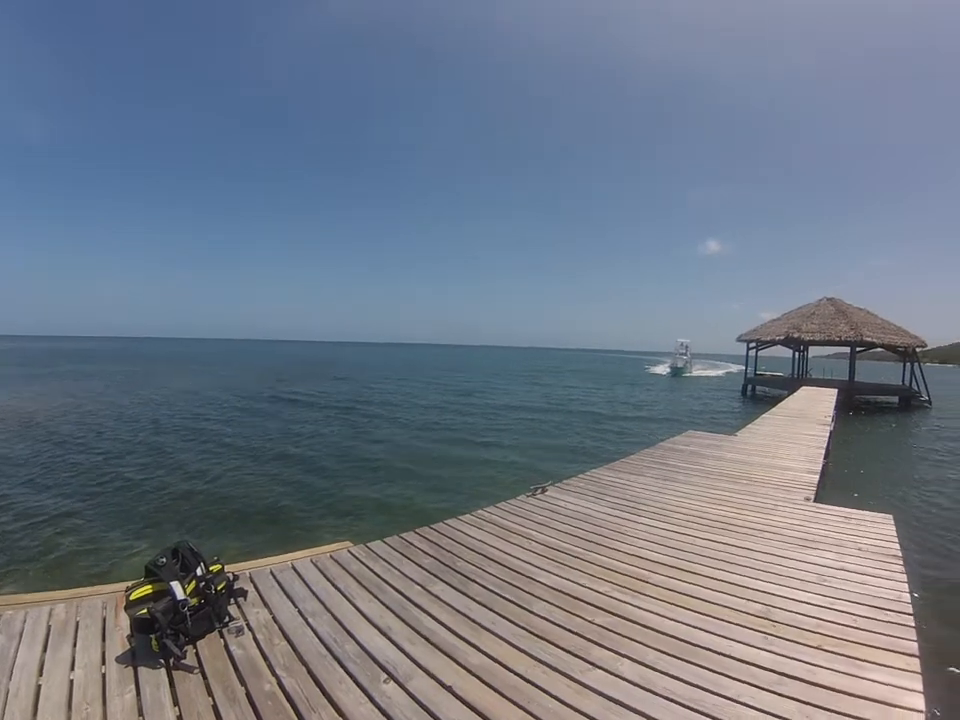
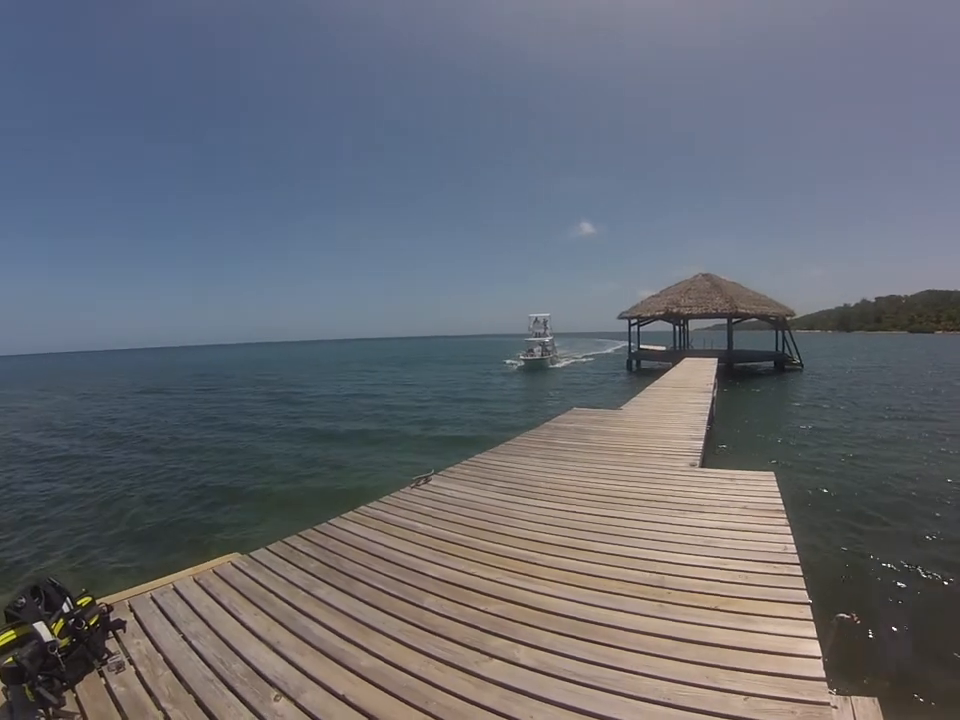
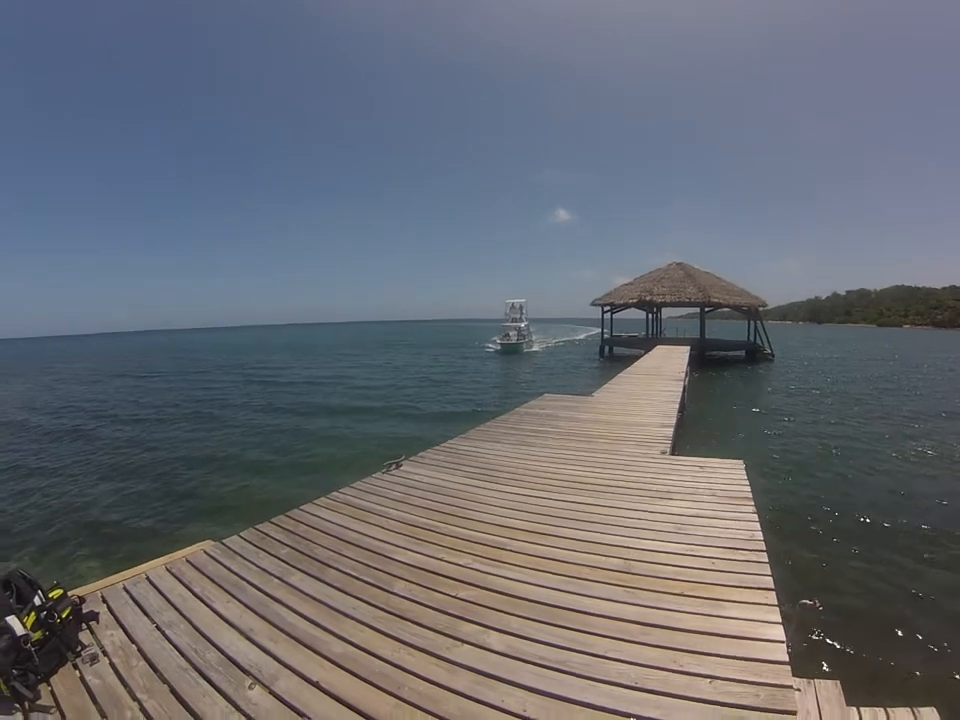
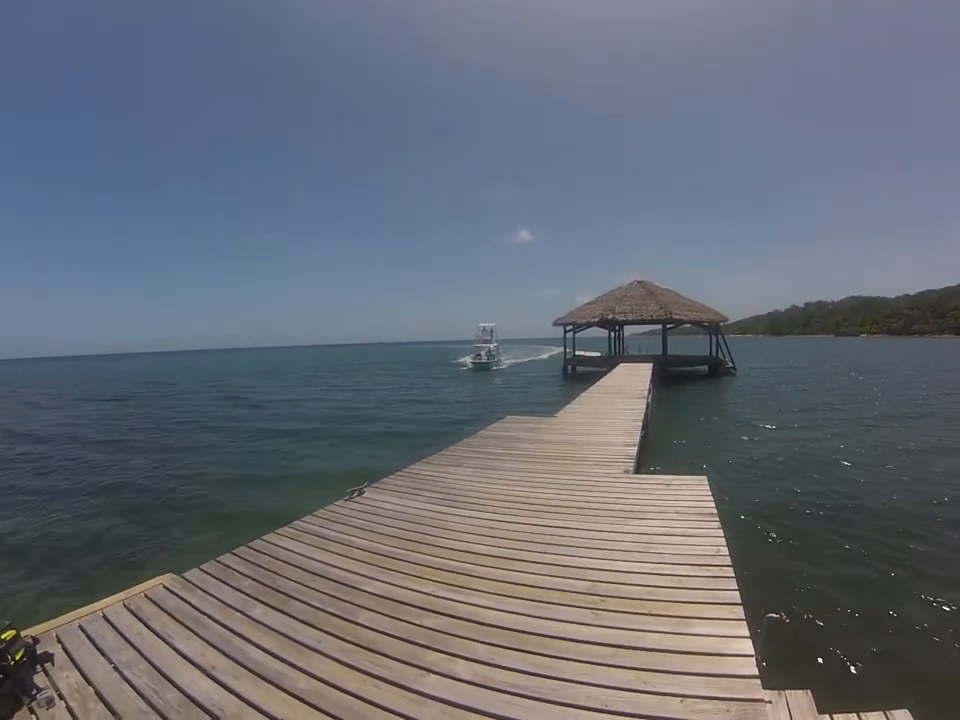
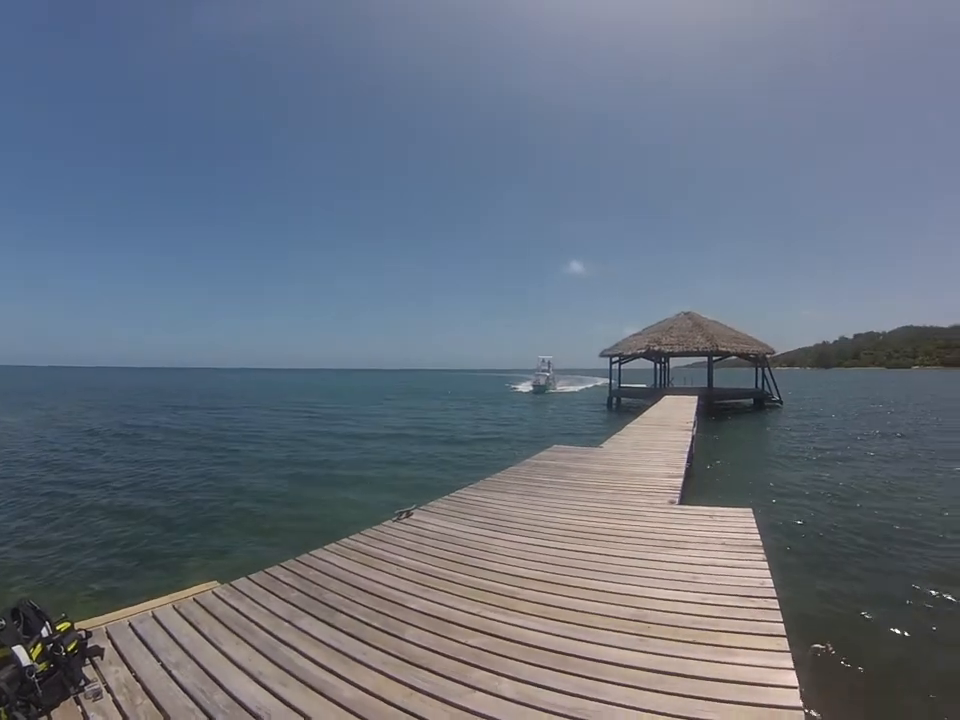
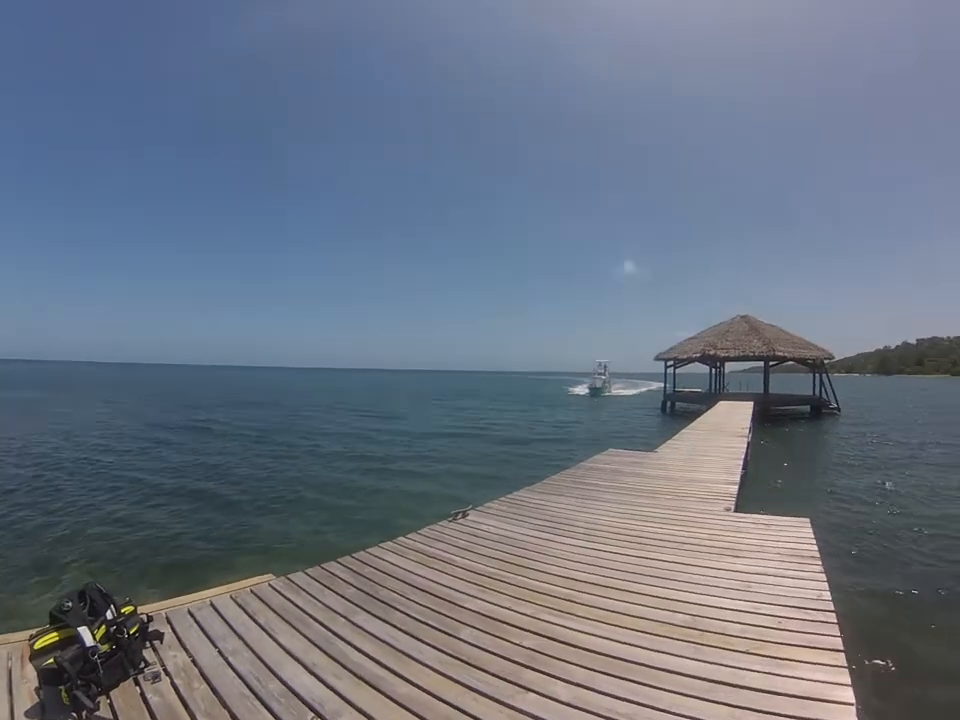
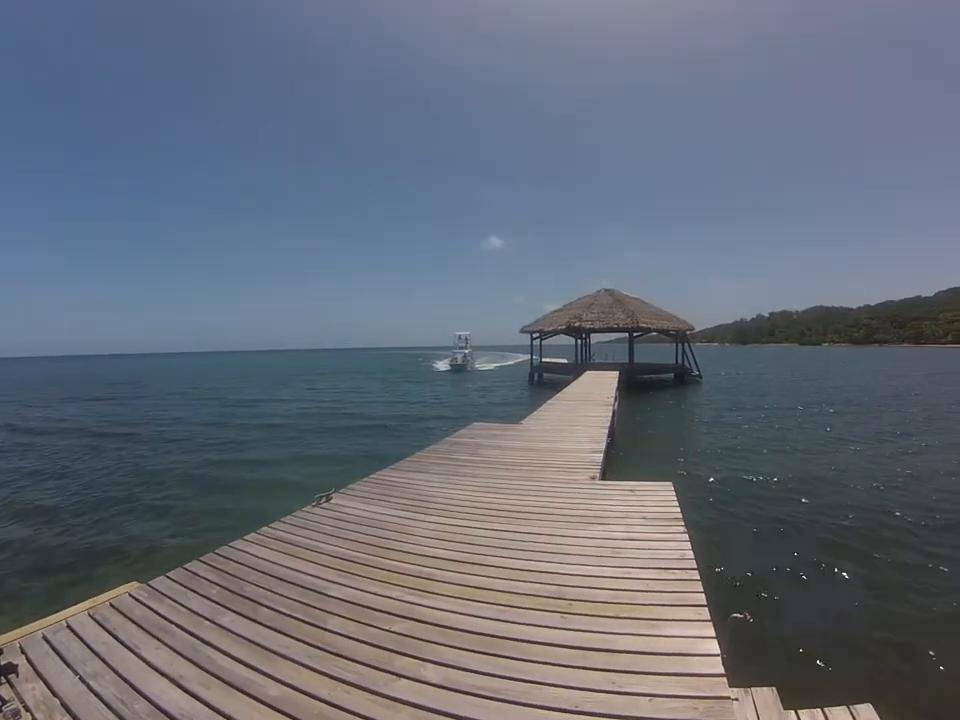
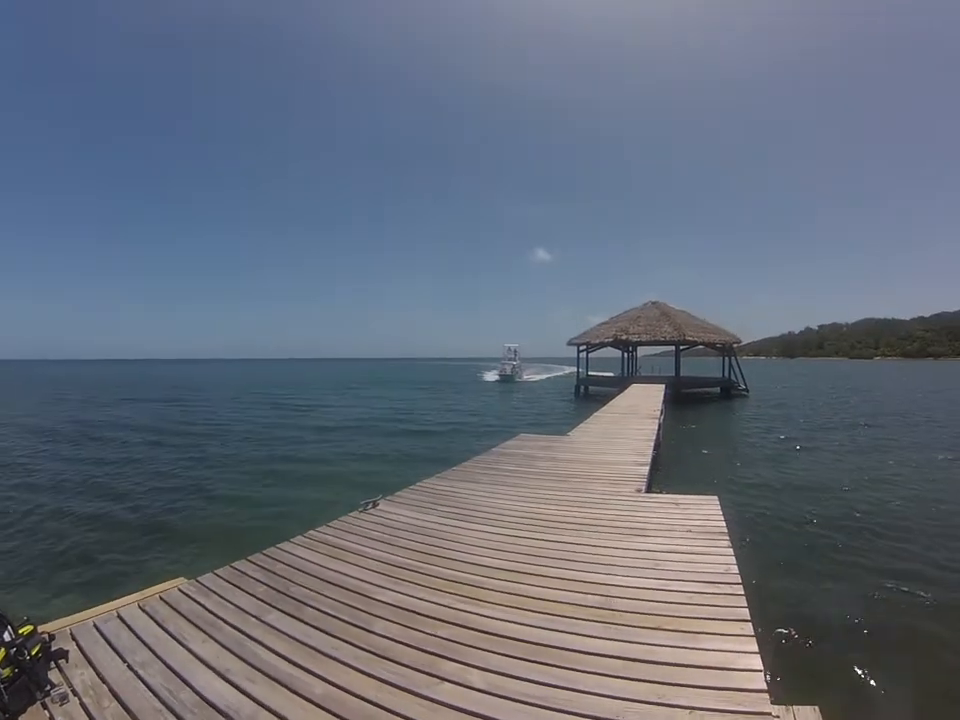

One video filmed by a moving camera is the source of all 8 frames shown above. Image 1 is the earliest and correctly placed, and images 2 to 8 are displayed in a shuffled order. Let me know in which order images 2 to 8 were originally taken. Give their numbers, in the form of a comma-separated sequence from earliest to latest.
6, 5, 8, 7, 4, 3, 2
